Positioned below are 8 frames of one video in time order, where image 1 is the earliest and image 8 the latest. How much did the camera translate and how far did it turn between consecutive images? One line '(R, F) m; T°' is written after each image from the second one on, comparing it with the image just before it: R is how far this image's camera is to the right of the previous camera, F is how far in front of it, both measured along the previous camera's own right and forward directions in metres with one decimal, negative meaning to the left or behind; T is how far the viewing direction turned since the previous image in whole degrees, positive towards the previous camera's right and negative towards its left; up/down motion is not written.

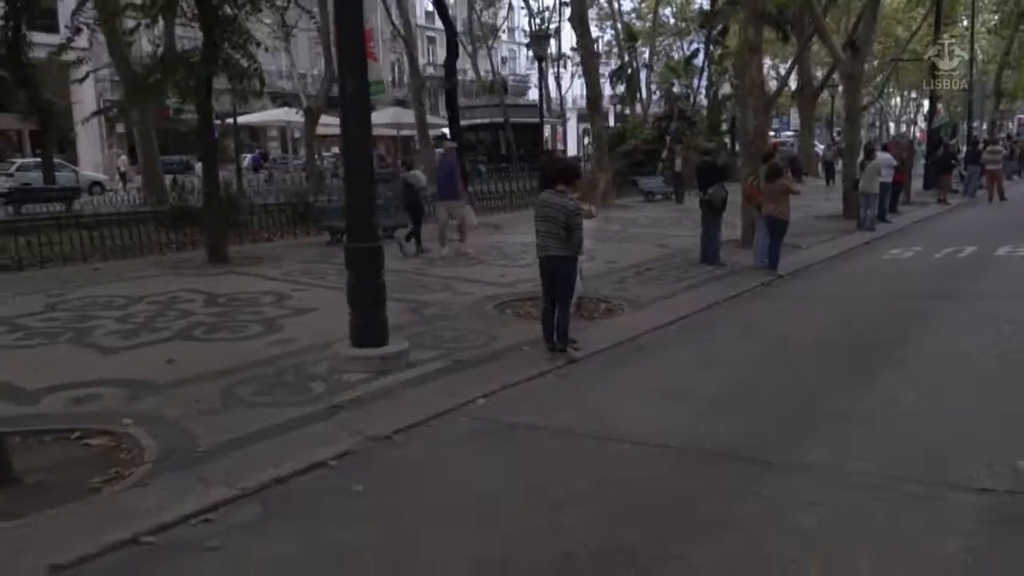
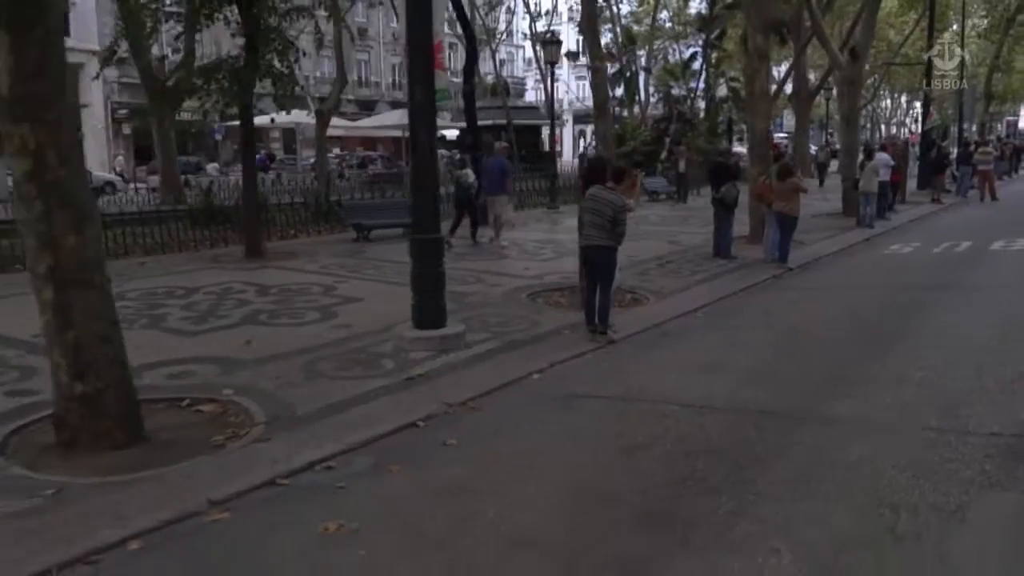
(-0.6, -0.9) m; +1°
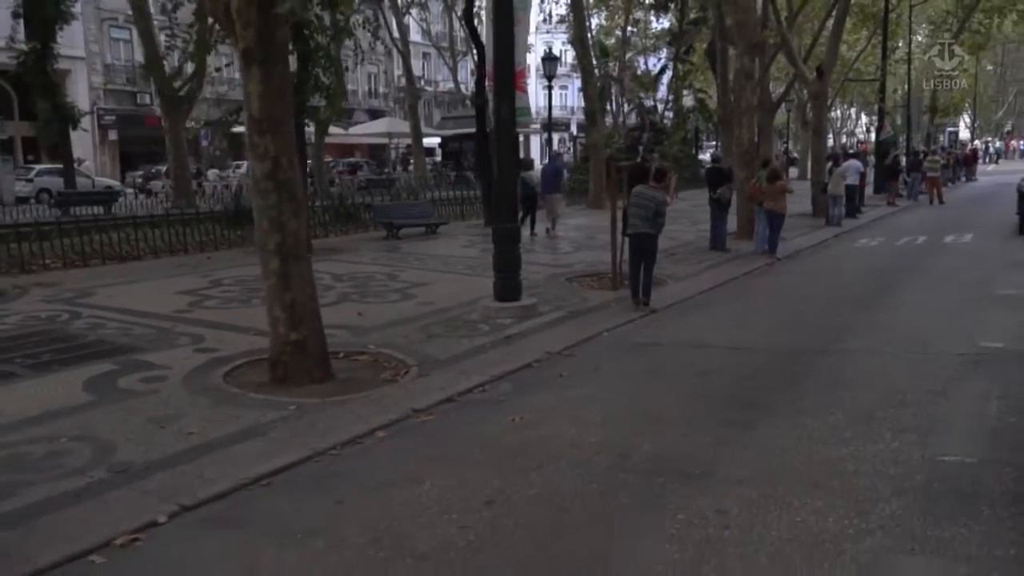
(-1.5, -2.2) m; +3°
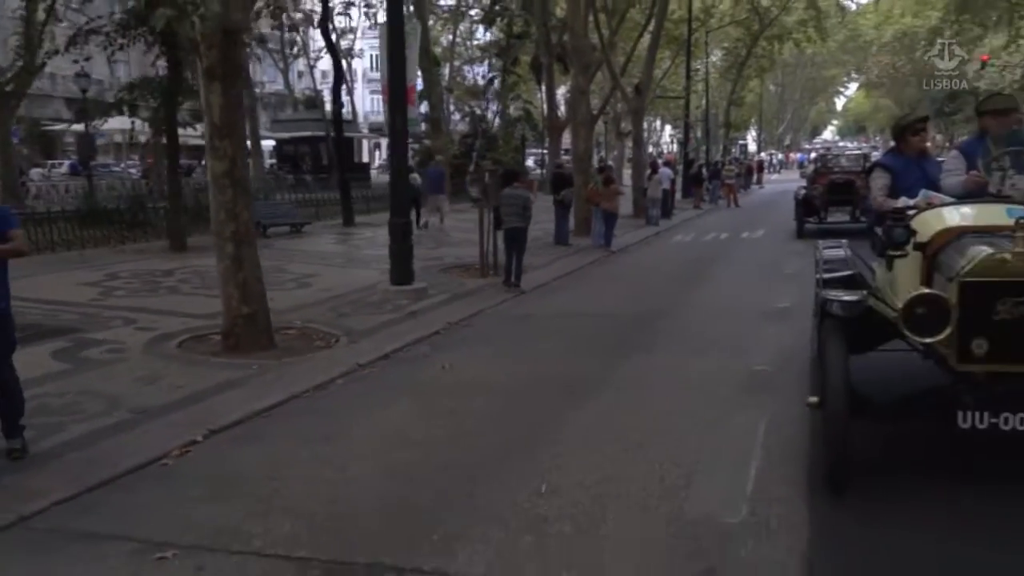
(-1.2, -2.0) m; +12°
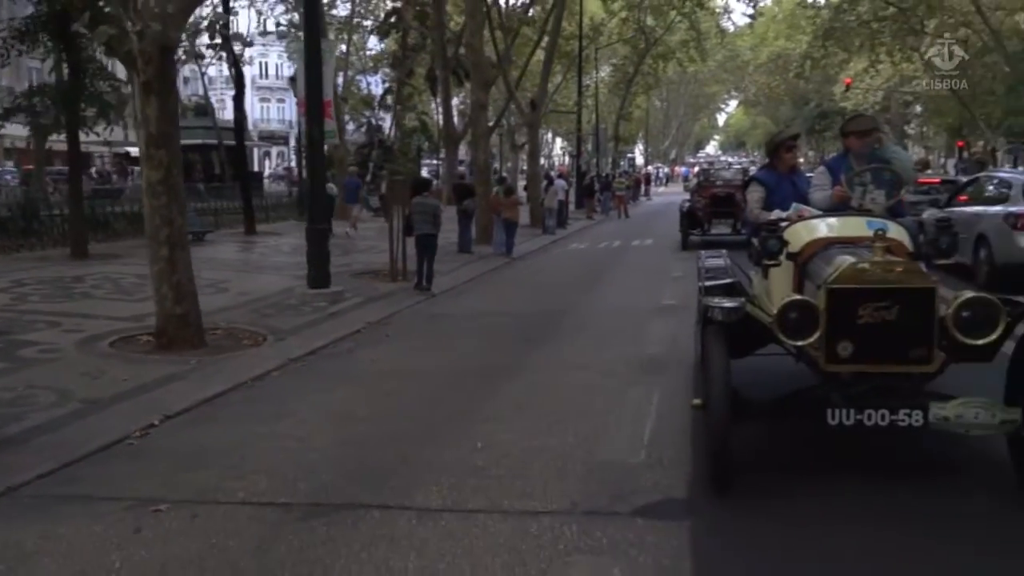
(-0.4, -1.0) m; +7°
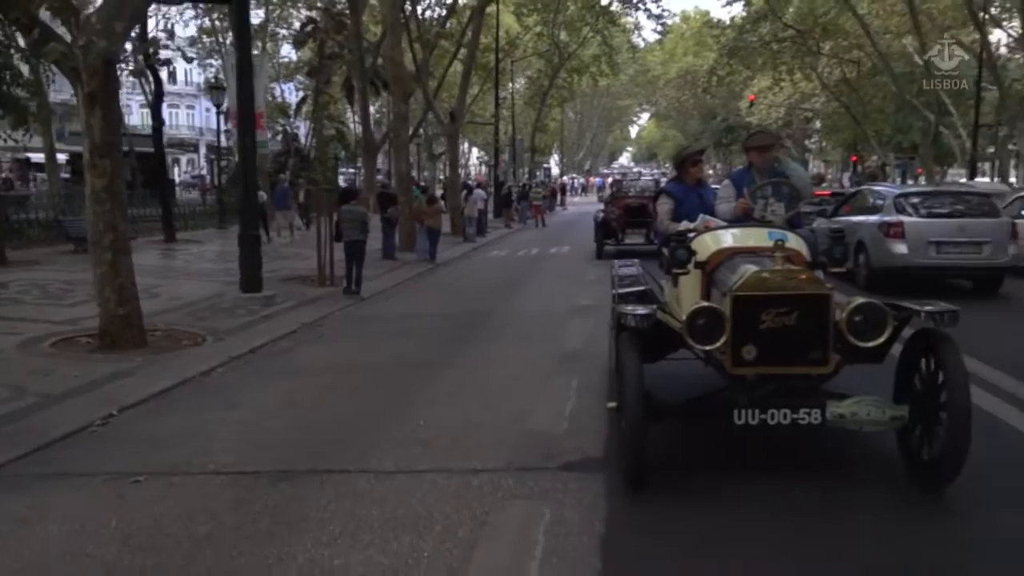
(-0.2, -0.9) m; +6°
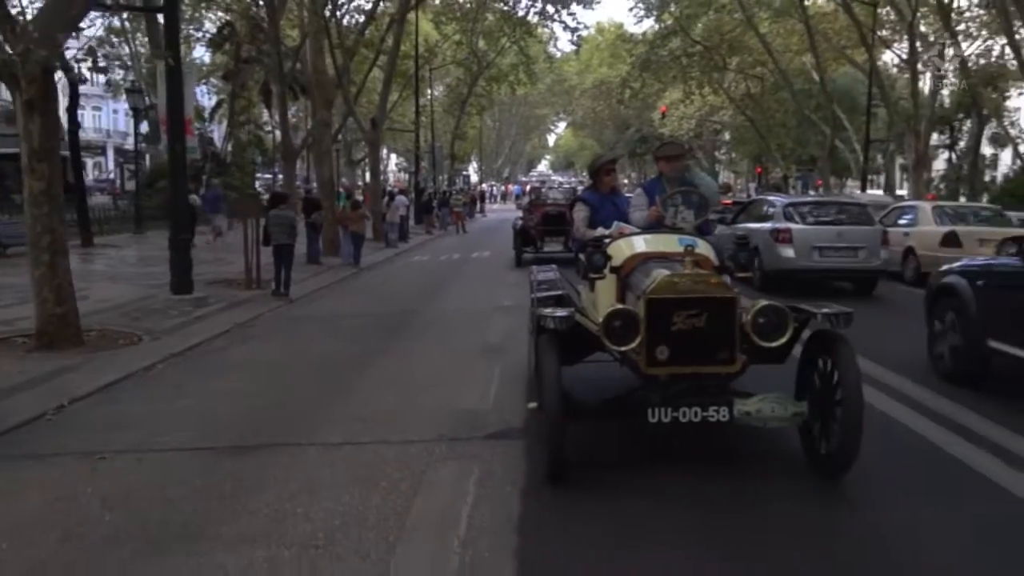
(-0.1, -0.9) m; +6°
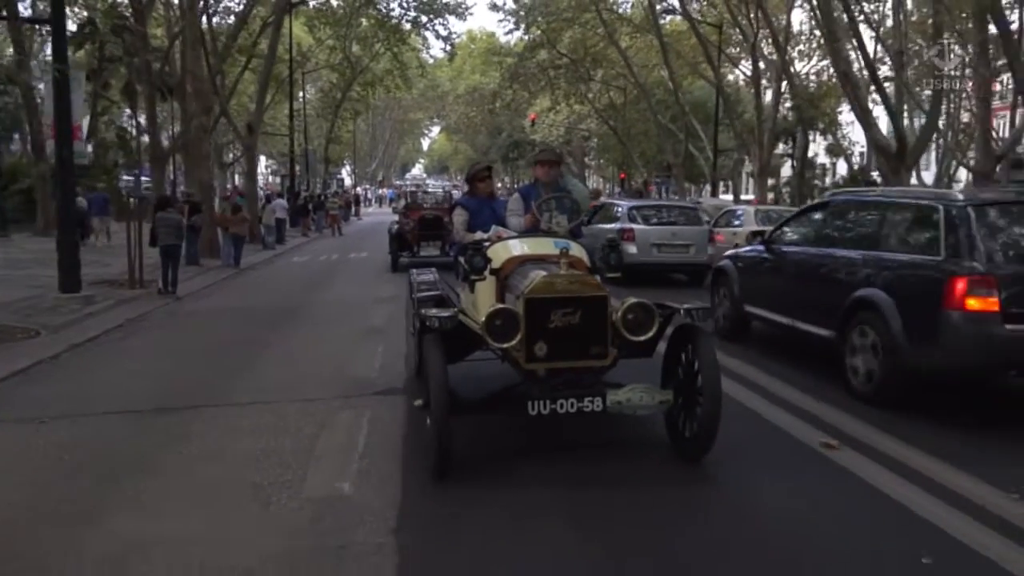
(0.0, -1.8) m; +9°
